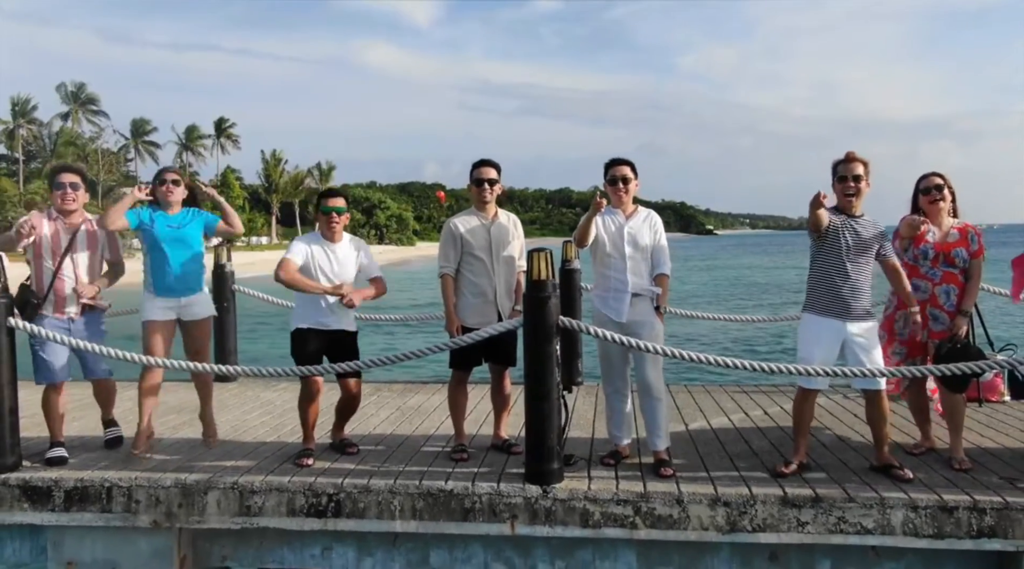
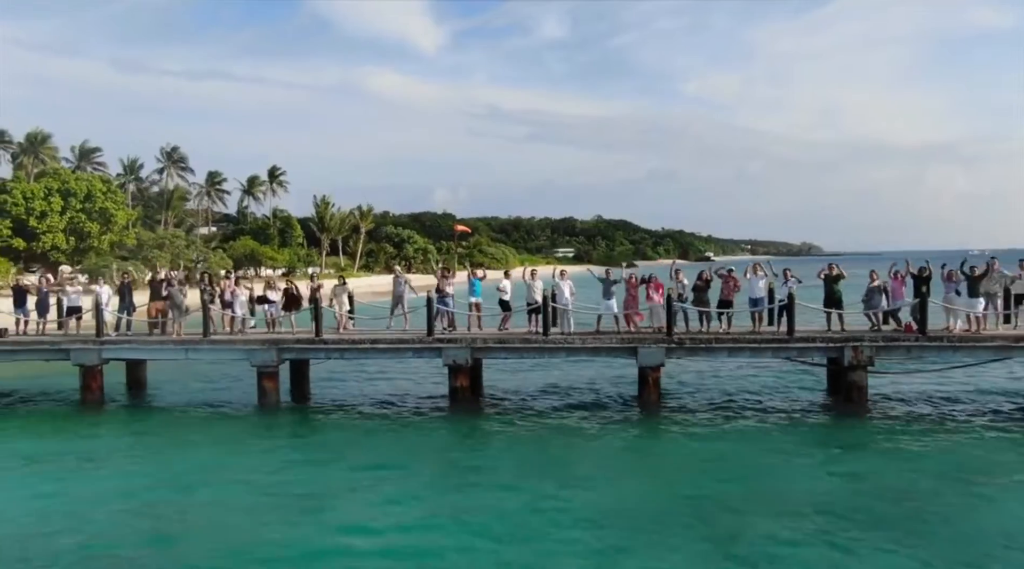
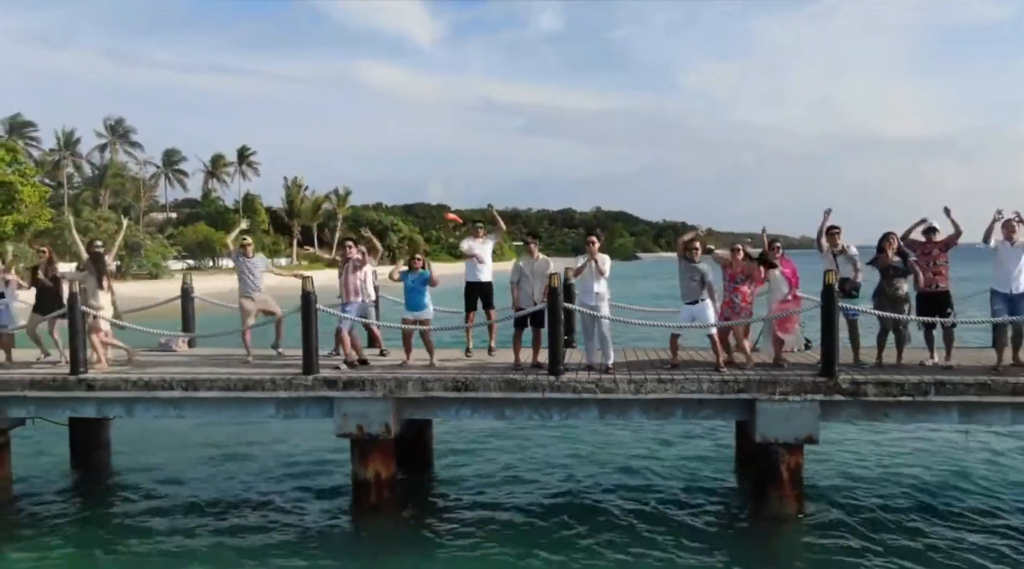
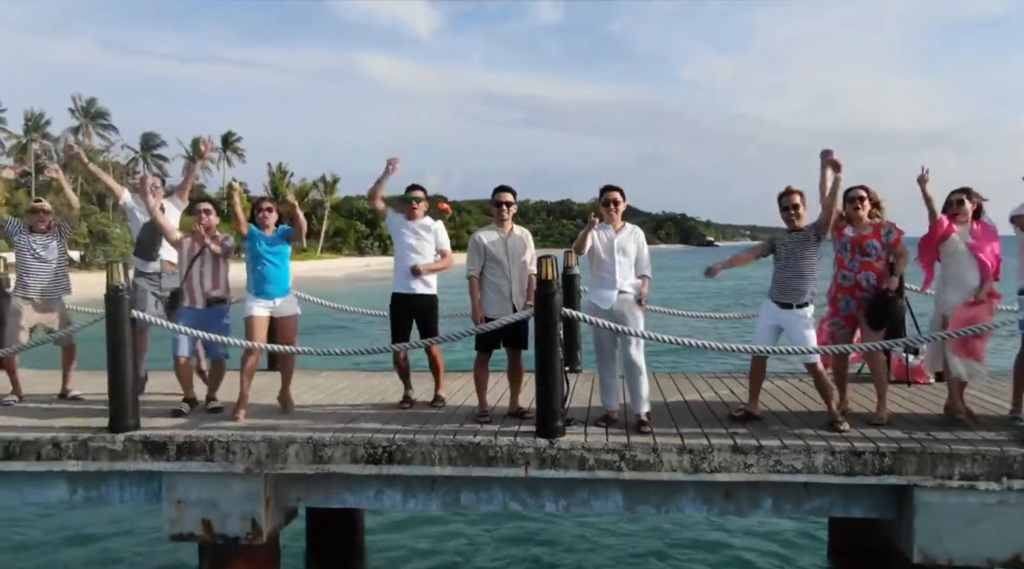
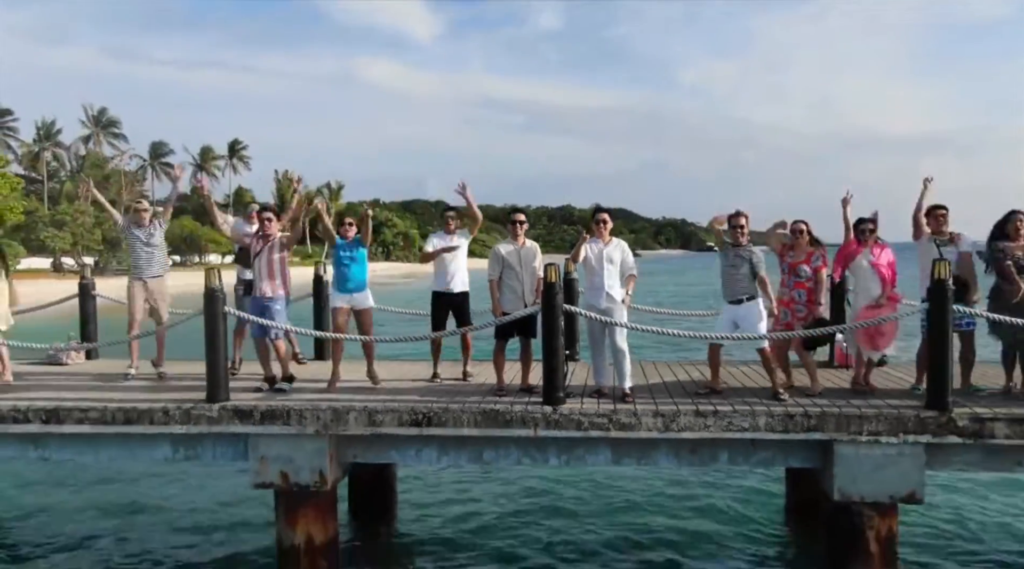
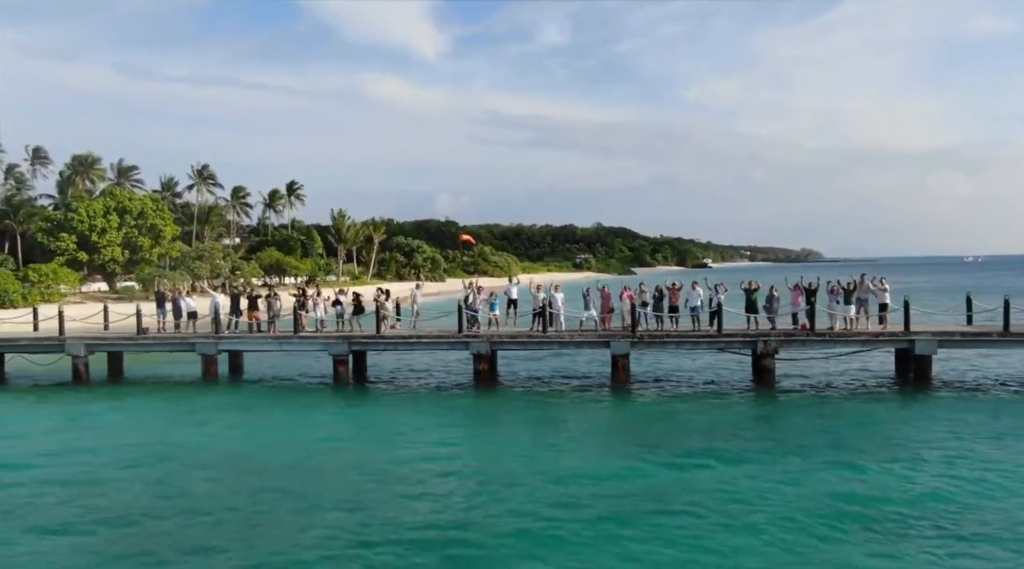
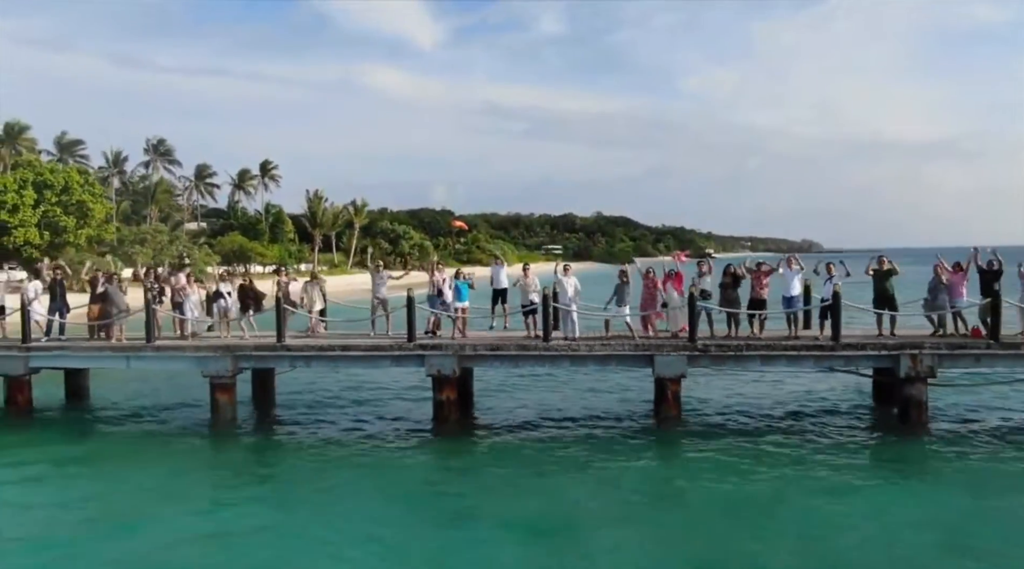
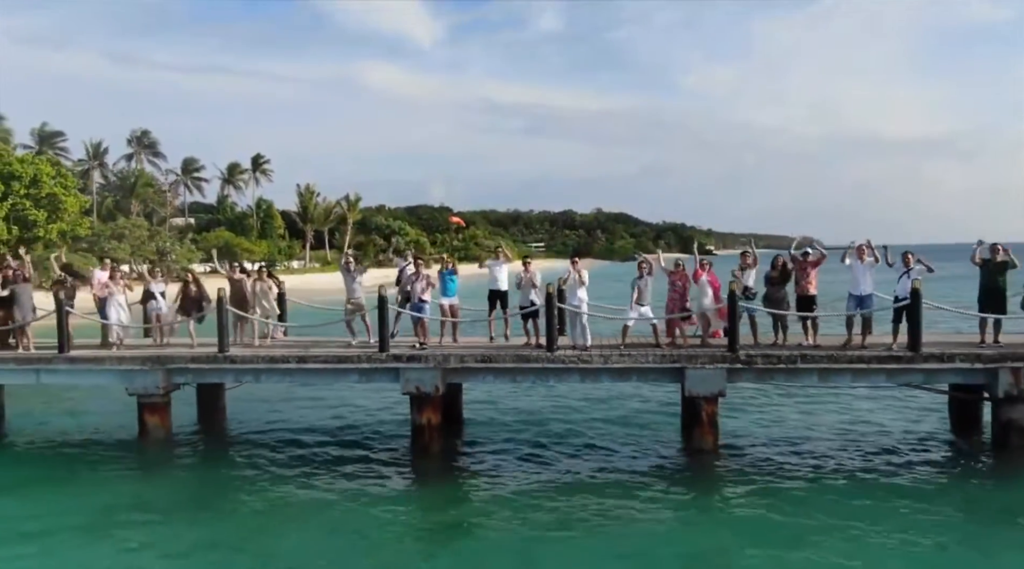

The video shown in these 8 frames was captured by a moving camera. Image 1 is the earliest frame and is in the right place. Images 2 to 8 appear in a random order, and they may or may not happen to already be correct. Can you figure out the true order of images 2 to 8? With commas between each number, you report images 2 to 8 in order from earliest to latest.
4, 5, 3, 8, 7, 2, 6
